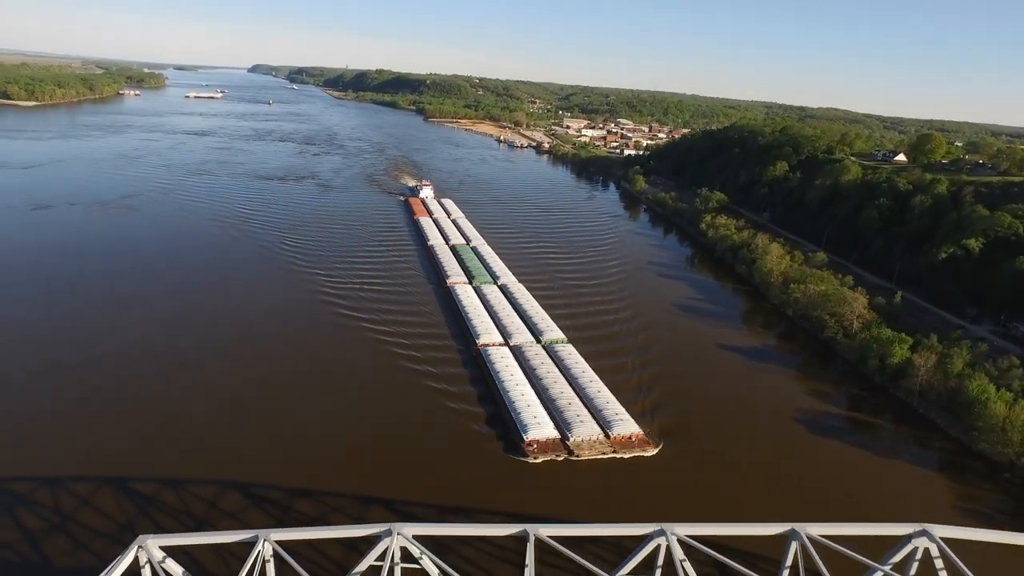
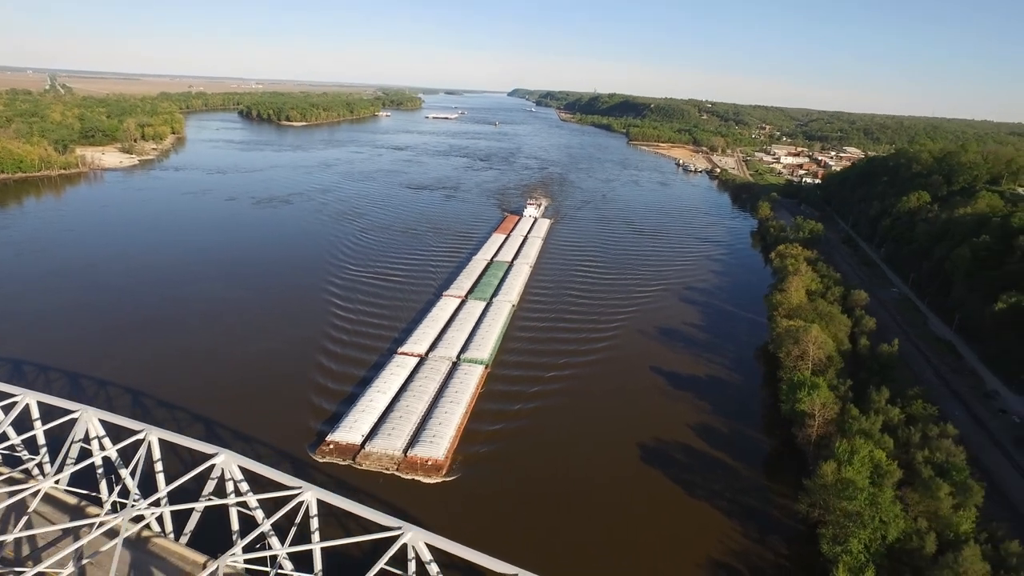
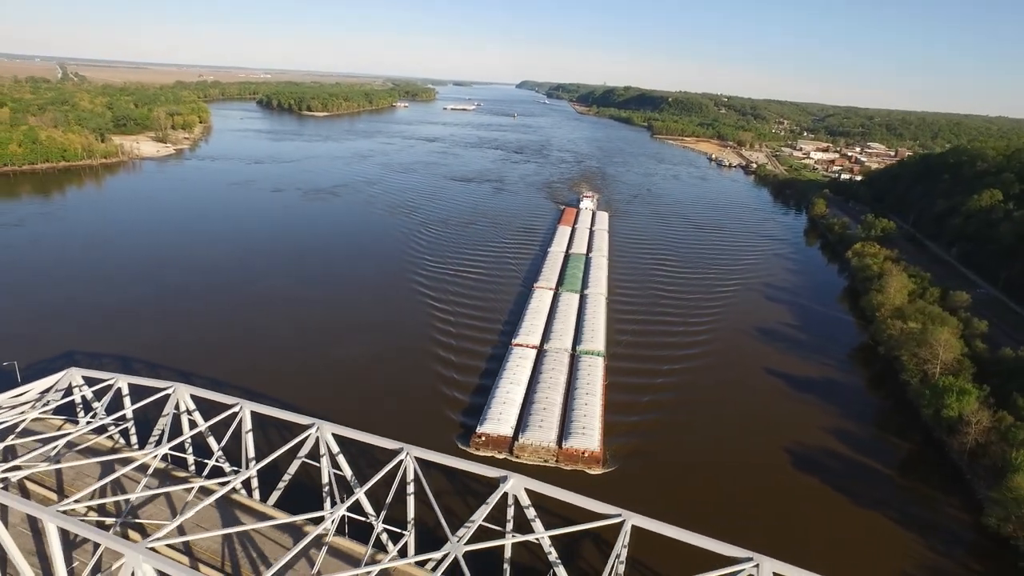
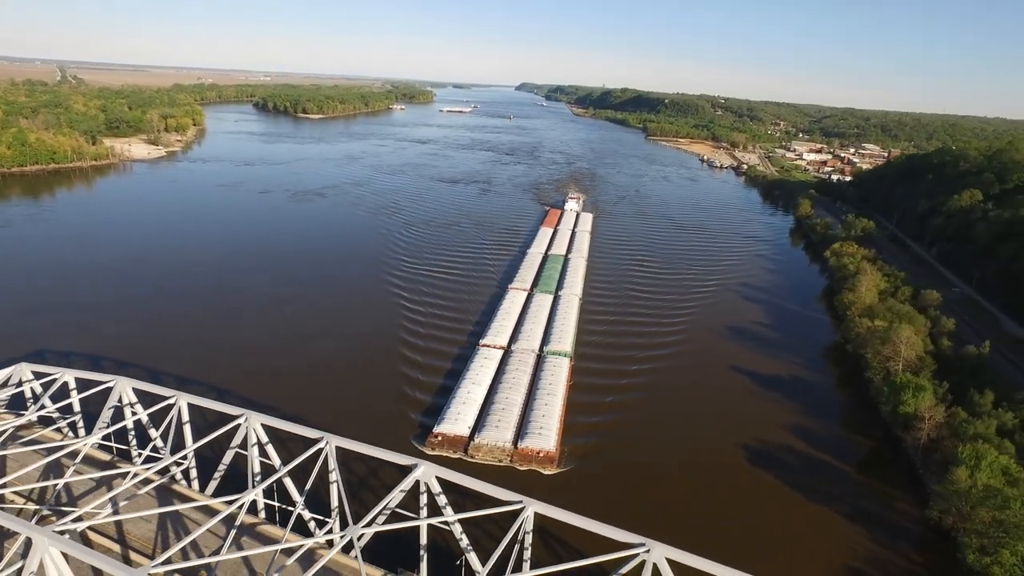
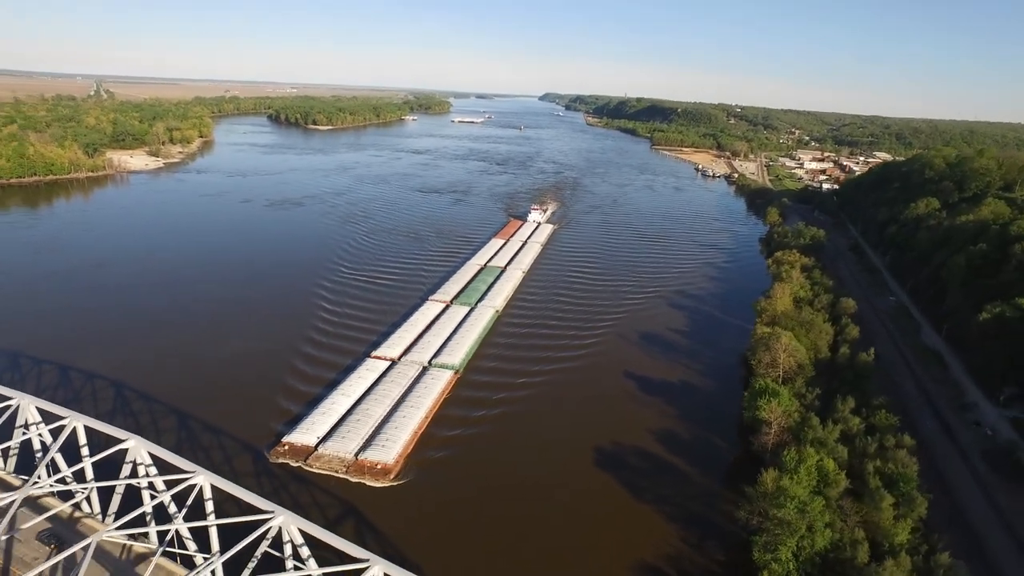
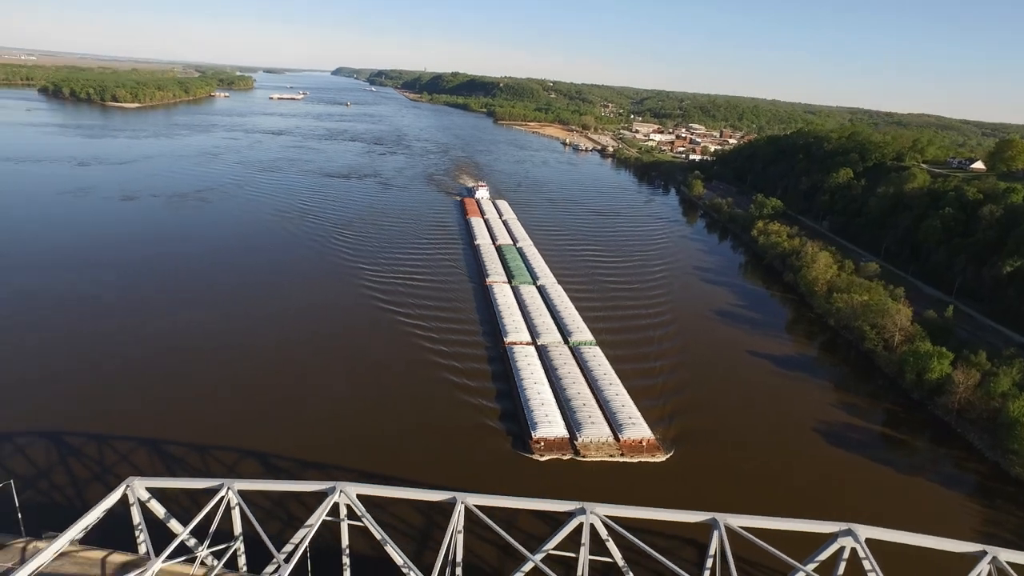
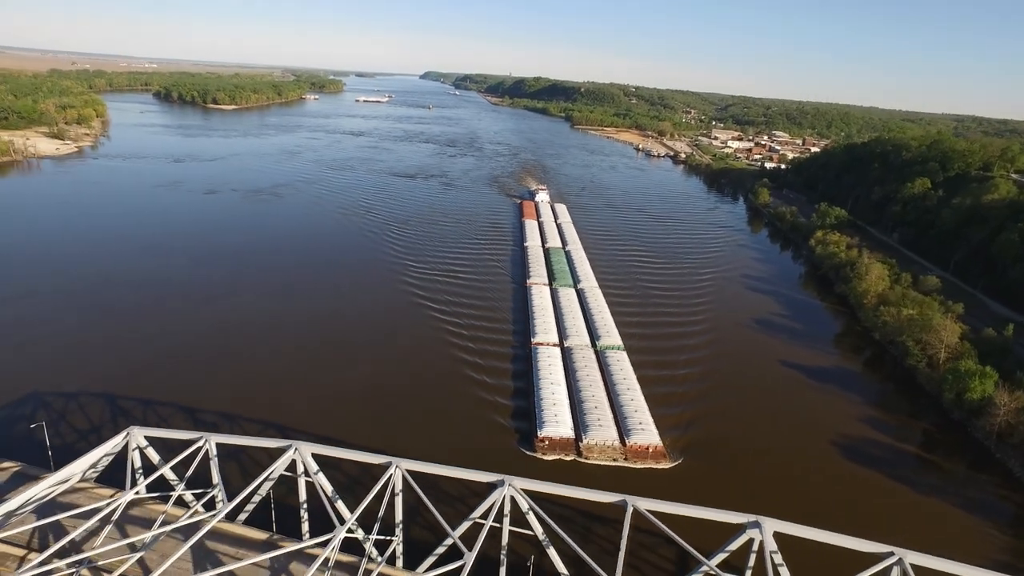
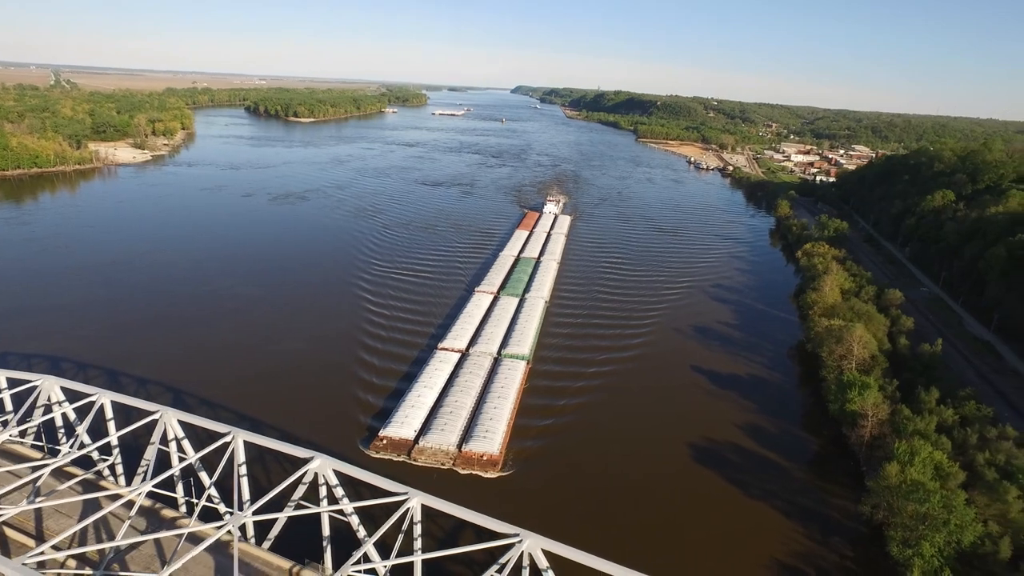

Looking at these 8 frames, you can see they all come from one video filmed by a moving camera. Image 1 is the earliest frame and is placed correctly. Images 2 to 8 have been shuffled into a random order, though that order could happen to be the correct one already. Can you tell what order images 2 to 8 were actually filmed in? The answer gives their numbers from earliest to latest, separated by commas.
6, 7, 3, 4, 8, 2, 5
